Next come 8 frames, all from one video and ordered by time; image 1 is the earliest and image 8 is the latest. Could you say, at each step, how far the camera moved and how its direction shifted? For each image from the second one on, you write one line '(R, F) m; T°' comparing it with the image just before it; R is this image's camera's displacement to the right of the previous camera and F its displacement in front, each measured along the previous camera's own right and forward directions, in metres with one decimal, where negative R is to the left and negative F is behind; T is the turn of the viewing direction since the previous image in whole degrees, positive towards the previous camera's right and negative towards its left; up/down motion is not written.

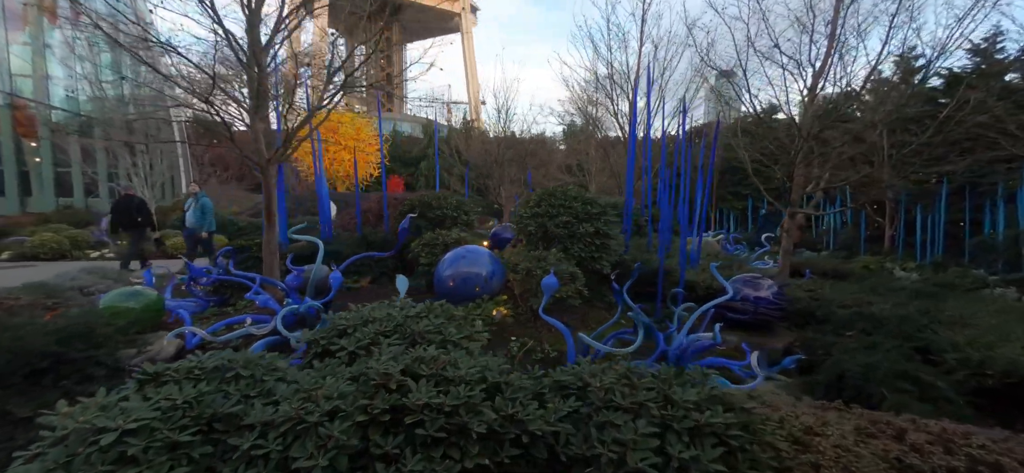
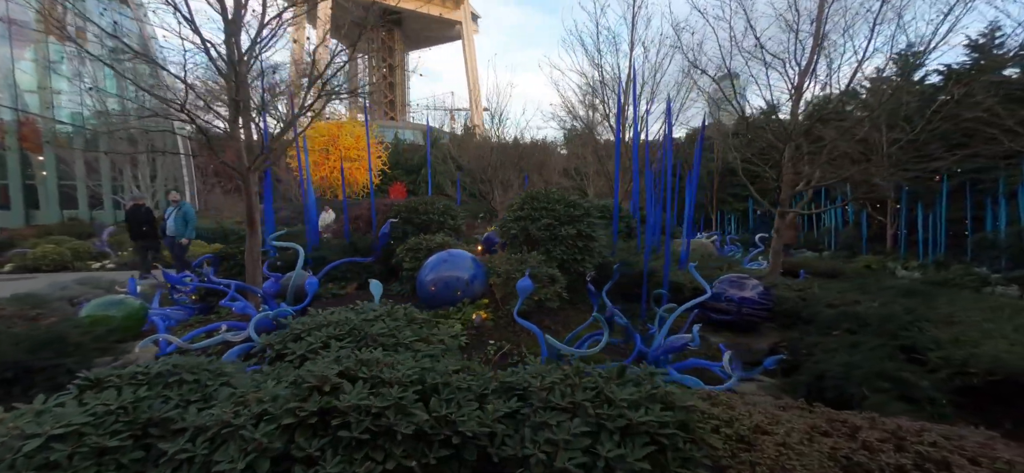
(+0.3, 0.0) m; -1°
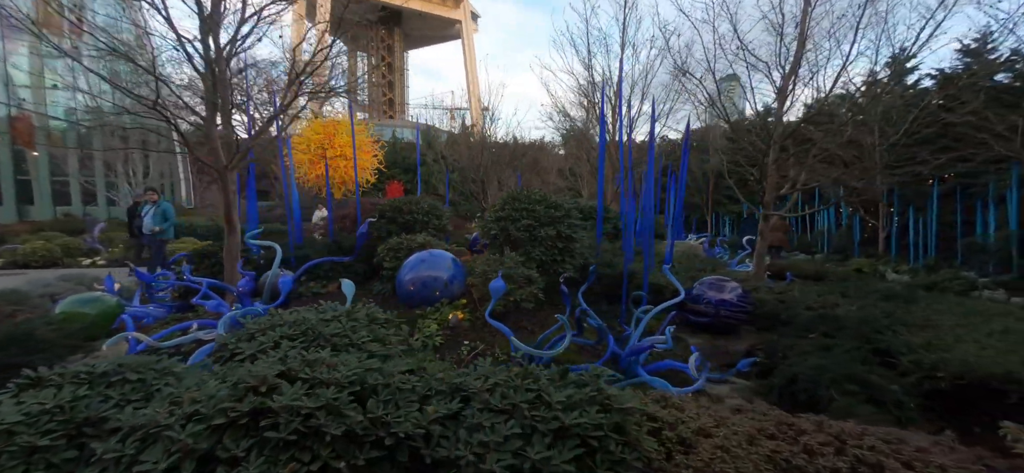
(+0.2, 0.0) m; 0°
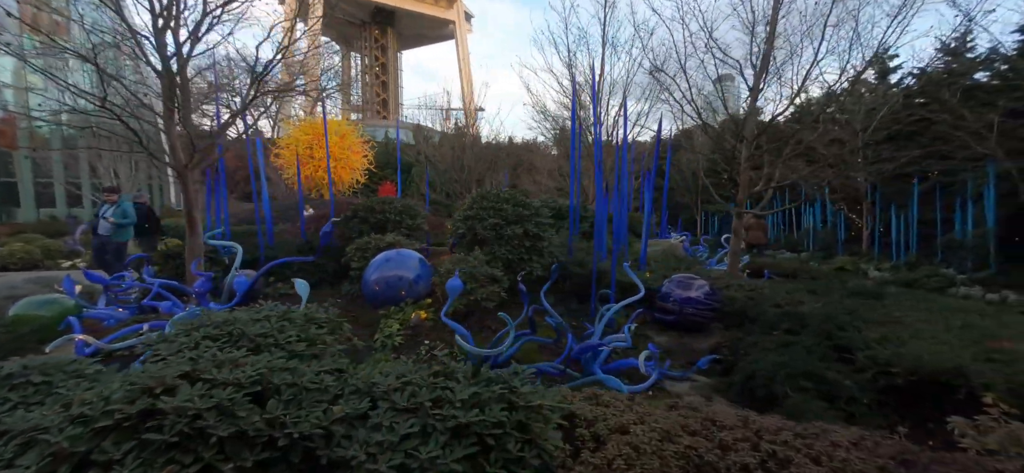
(+0.4, 0.0) m; 0°
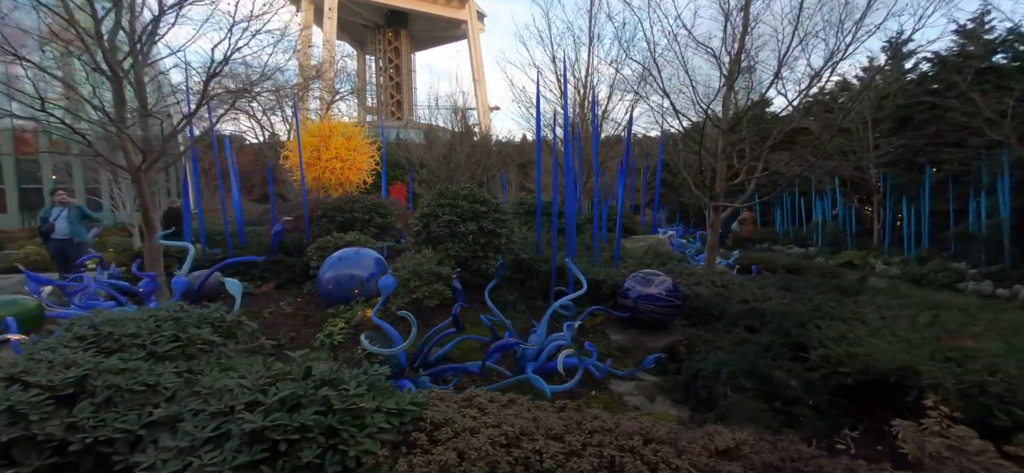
(+0.8, +0.1) m; -3°
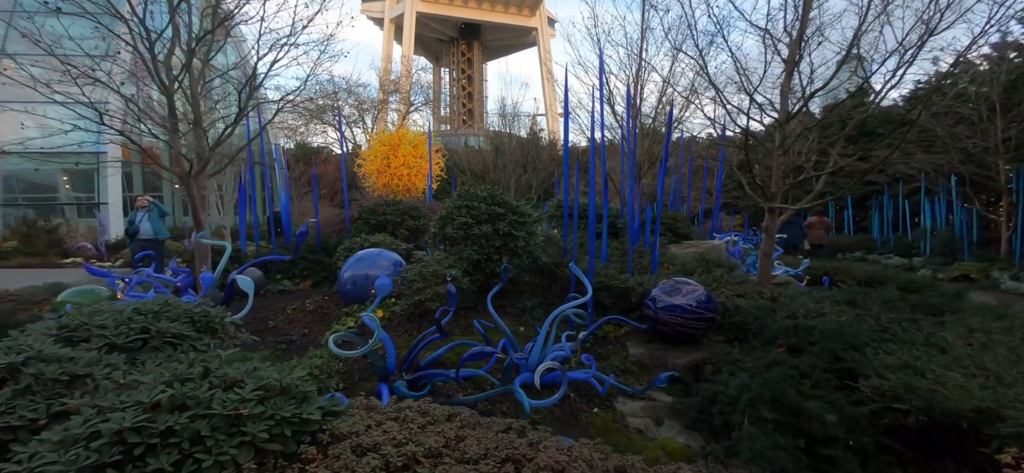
(+0.7, +0.3) m; -10°
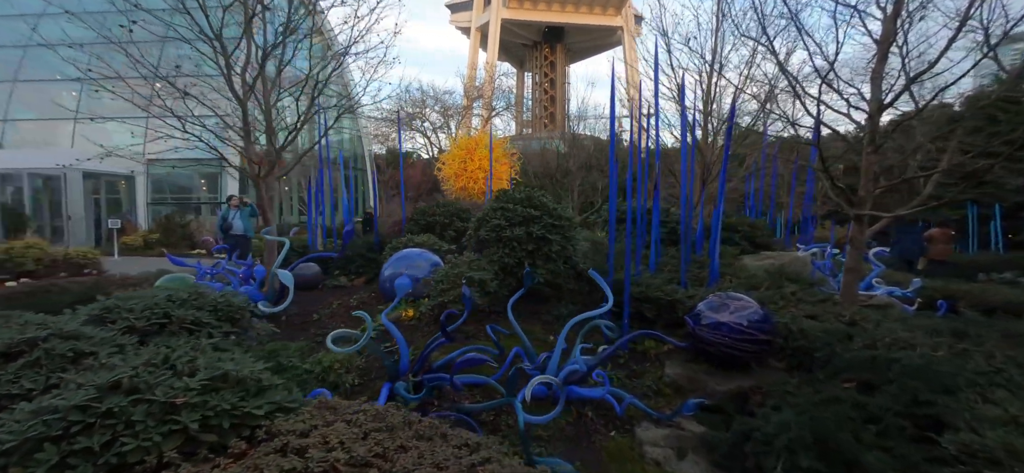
(+0.6, +0.2) m; -12°
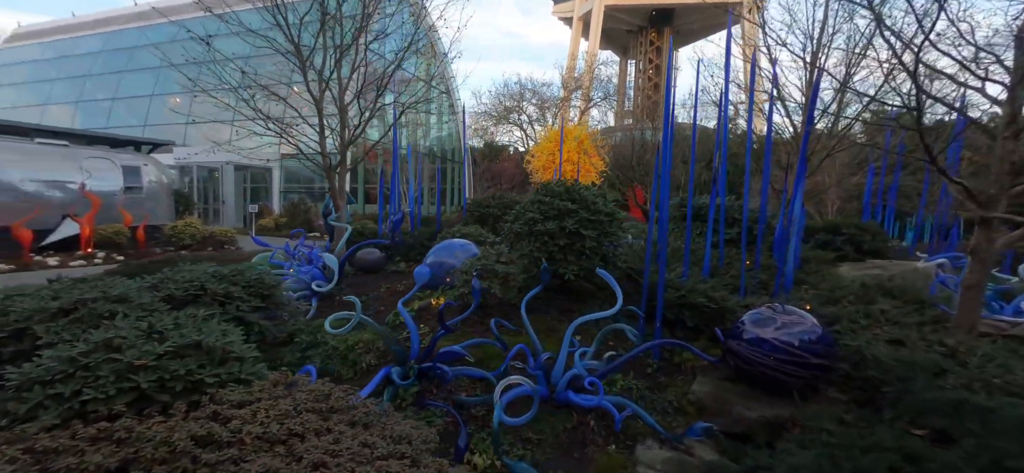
(+0.8, +0.2) m; -14°
